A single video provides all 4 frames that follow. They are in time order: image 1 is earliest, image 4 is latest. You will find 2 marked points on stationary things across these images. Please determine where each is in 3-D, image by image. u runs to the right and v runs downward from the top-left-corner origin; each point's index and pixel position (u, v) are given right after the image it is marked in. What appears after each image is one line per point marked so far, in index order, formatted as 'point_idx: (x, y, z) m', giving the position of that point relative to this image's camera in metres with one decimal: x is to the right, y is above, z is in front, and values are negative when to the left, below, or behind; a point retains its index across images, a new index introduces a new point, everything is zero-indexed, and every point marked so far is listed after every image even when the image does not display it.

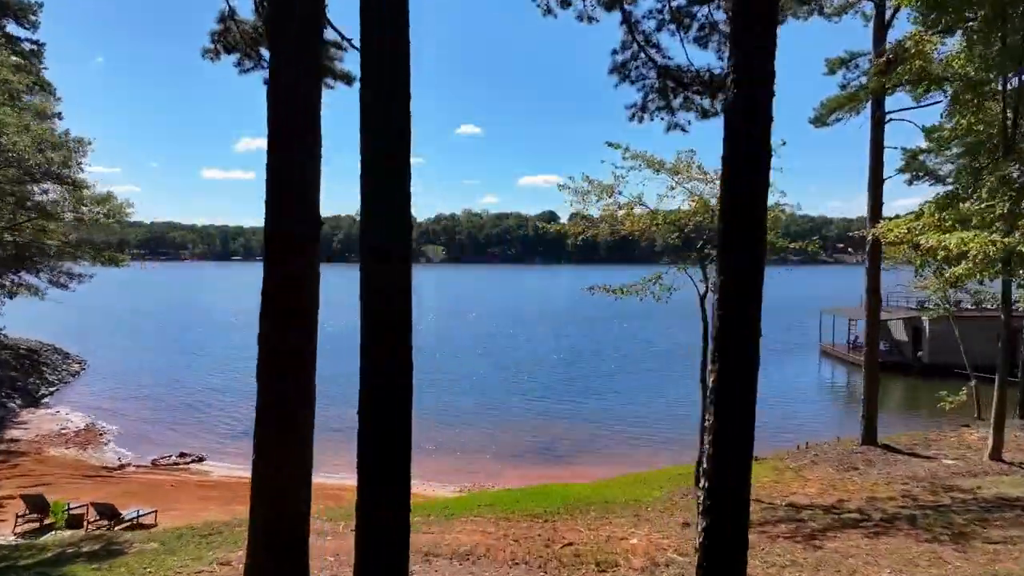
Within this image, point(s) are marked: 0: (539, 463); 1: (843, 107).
0: (+0.6, -4.1, +16.3) m
1: (+6.4, +3.5, +13.3) m
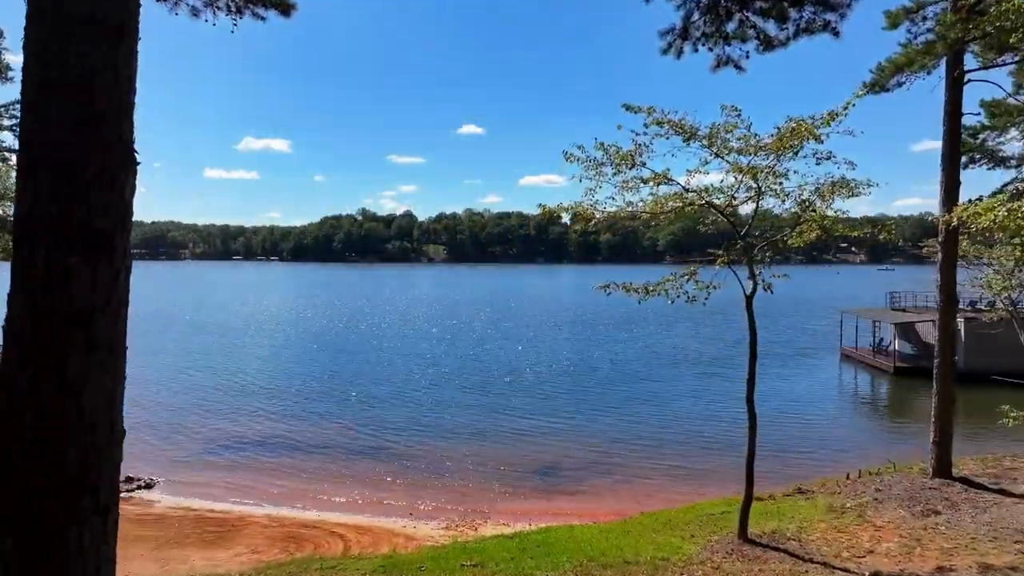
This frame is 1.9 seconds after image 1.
0: (+0.5, -4.1, +14.0) m
1: (+6.3, +3.5, +11.0) m
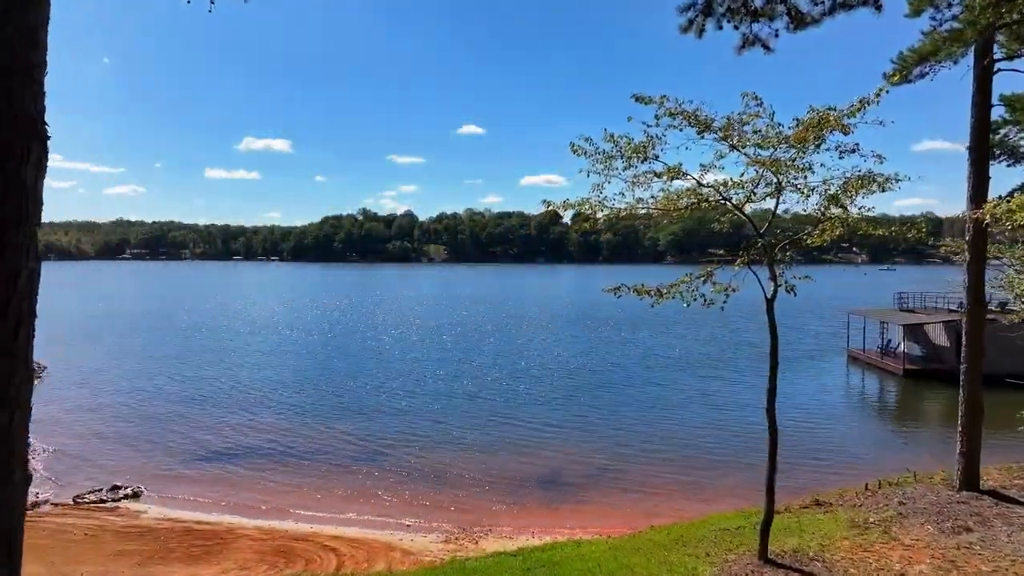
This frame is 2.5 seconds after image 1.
0: (+0.6, -4.1, +13.4) m
1: (+6.3, +3.5, +10.4) m
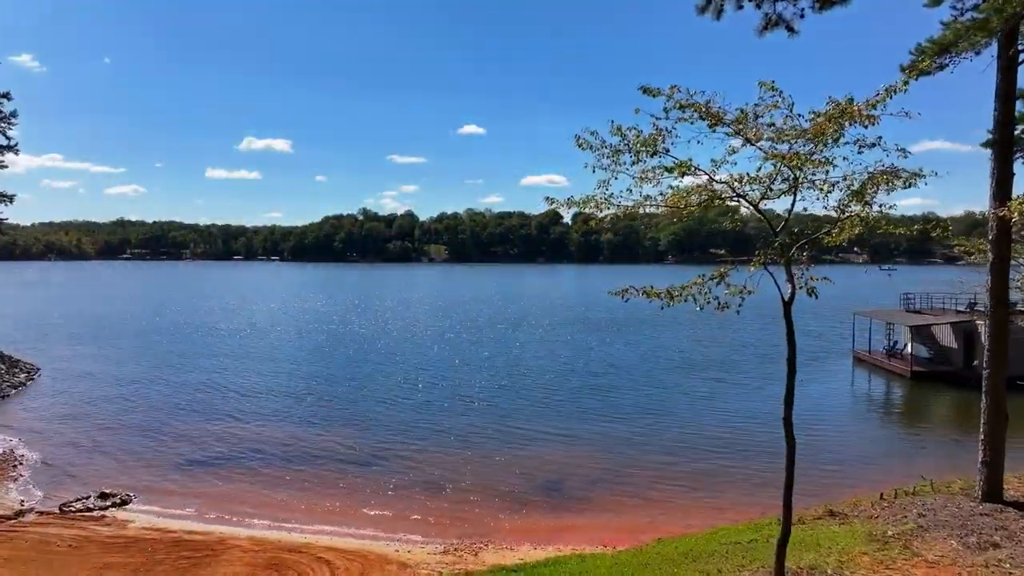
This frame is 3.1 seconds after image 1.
0: (+0.6, -4.1, +12.9) m
1: (+6.4, +3.5, +9.9) m
